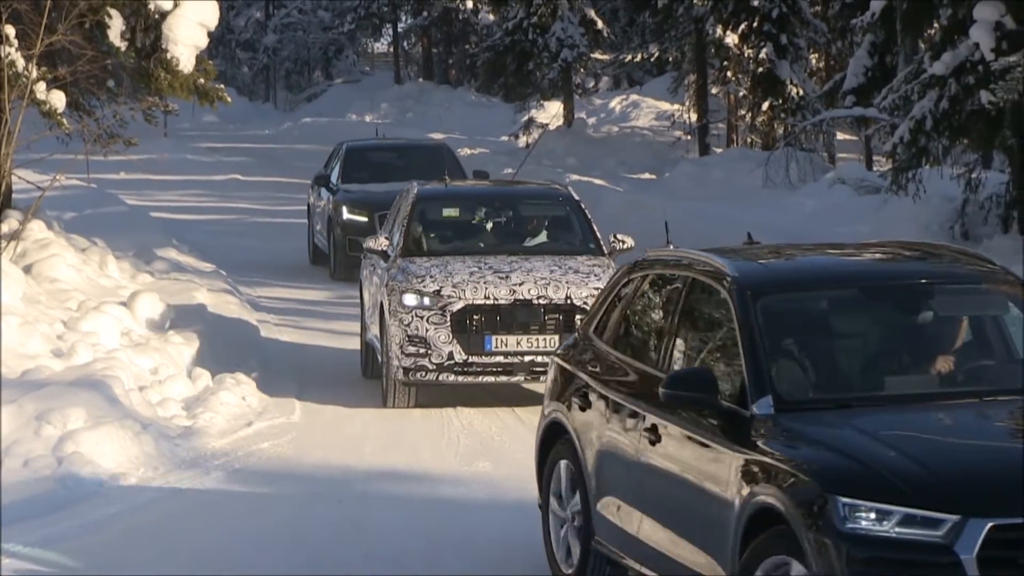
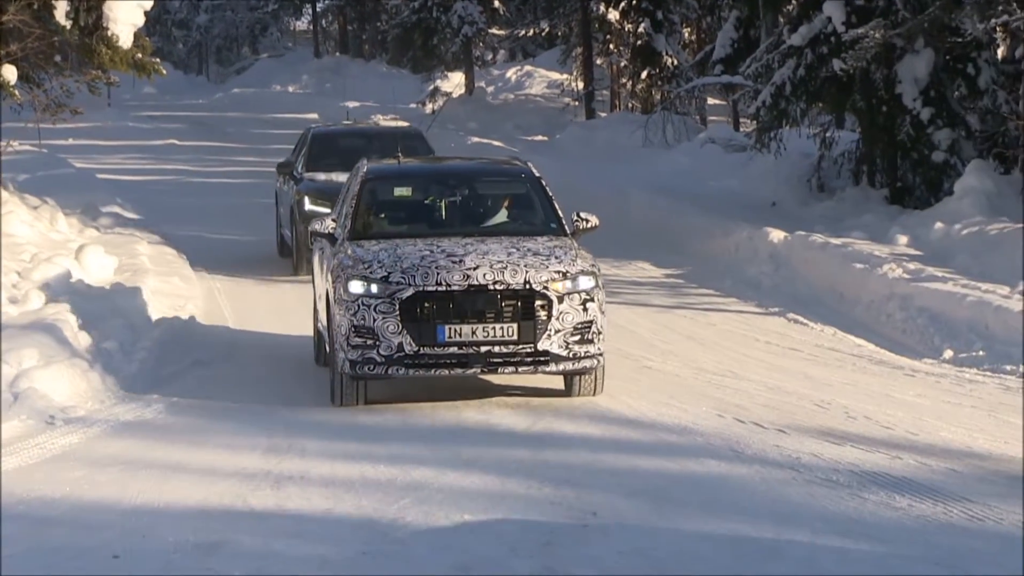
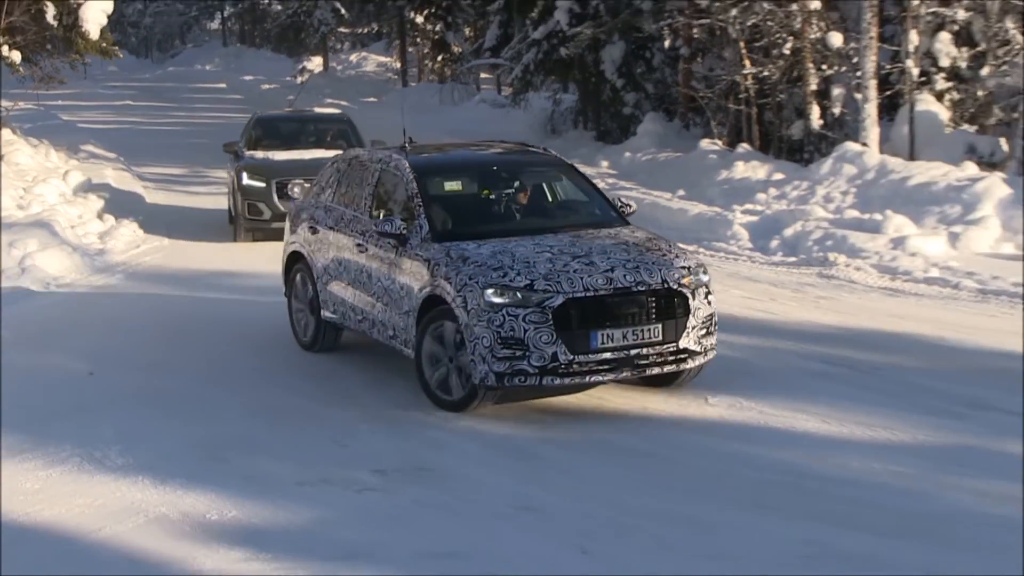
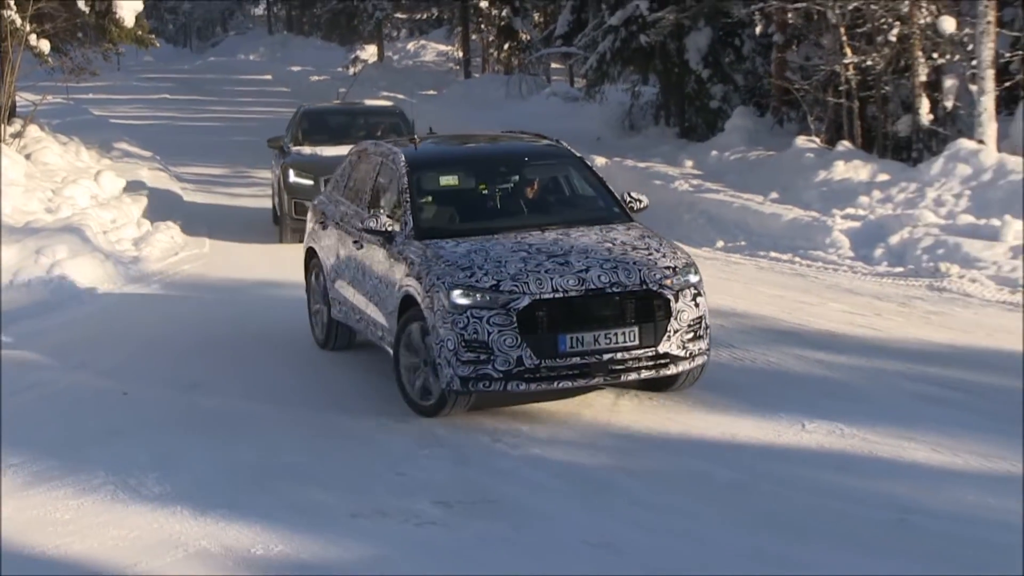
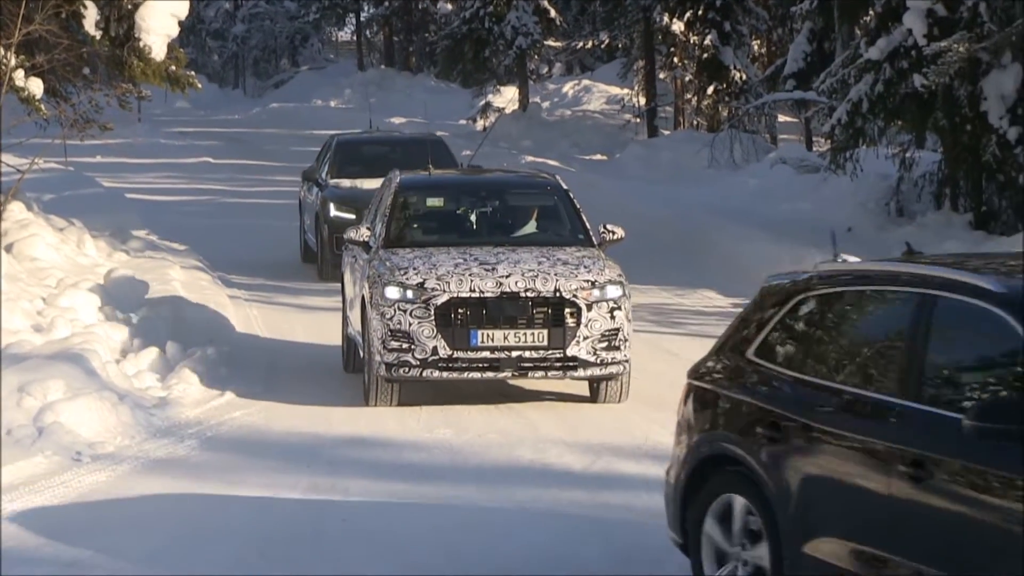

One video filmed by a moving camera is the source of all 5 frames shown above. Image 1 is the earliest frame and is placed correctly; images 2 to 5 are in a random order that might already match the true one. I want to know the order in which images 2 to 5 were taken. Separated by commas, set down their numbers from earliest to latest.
5, 2, 4, 3
